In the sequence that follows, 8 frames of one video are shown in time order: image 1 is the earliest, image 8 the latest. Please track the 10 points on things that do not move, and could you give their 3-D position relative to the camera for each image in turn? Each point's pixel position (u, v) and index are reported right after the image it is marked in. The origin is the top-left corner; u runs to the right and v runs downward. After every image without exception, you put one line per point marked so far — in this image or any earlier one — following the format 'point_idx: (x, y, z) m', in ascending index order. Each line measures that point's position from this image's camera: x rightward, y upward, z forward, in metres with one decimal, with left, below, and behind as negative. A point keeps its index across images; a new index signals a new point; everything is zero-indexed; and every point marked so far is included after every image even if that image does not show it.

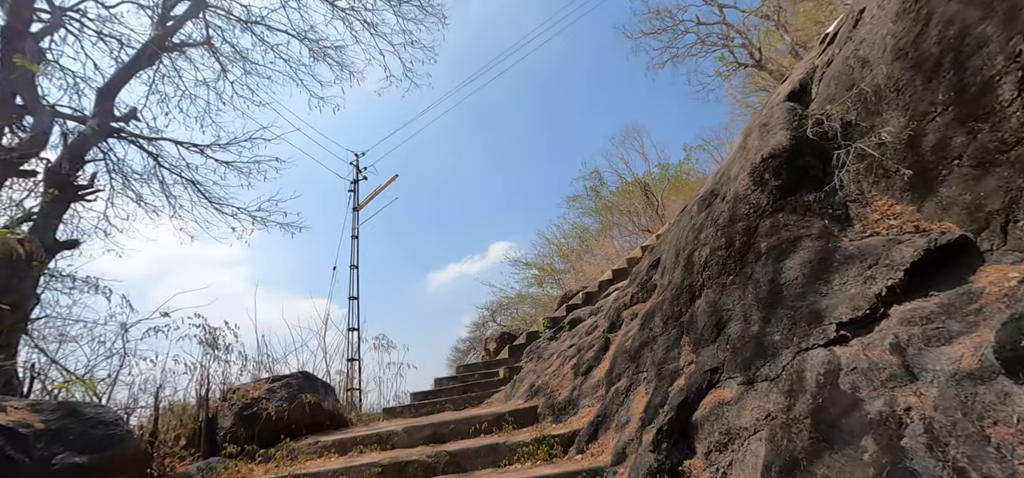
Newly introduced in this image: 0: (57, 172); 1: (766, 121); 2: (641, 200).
0: (-4.5, +0.7, +4.1) m
1: (+1.7, +0.8, +2.8) m
2: (+4.2, +1.3, +13.3) m
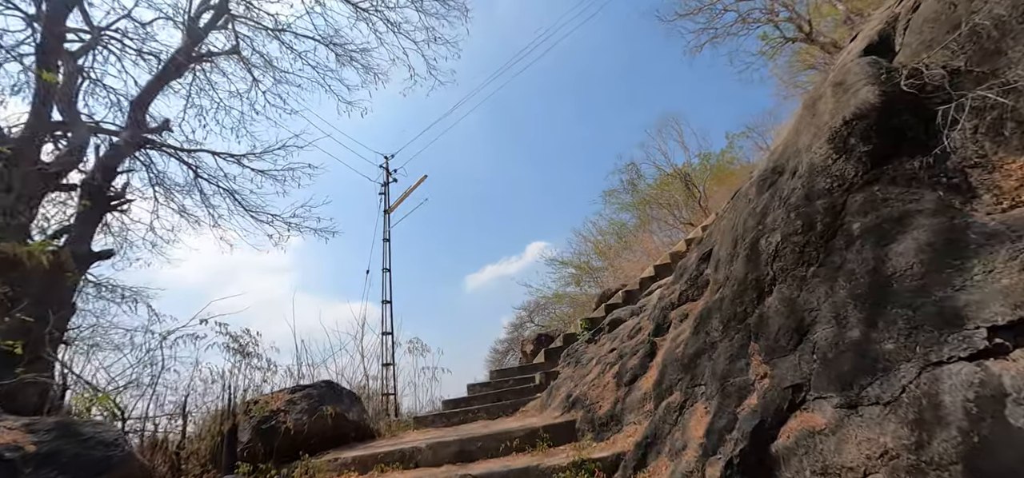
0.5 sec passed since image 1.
0: (-4.3, +0.6, +4.2) m
1: (+1.8, +0.9, +2.3) m
2: (+5.2, +1.5, +12.5) m
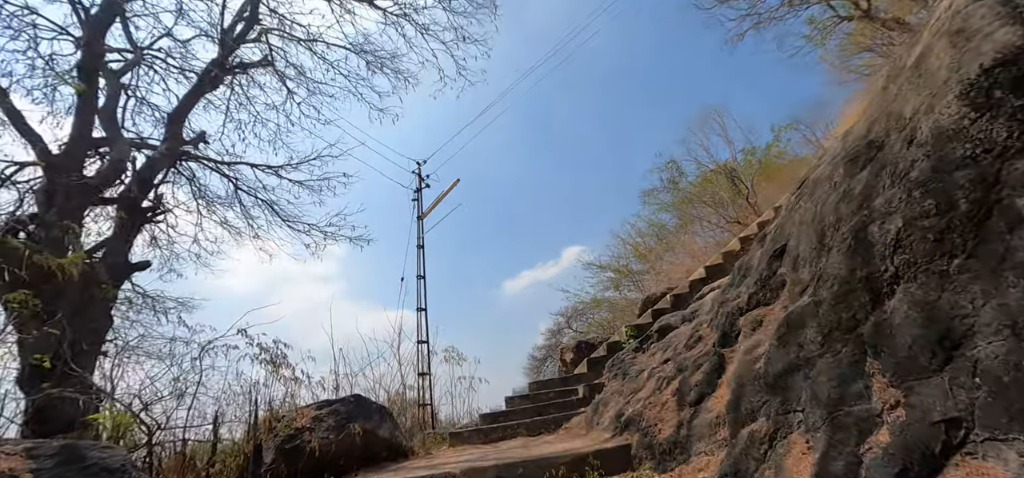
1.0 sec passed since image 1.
0: (-3.9, +0.5, +4.2) m
1: (+2.0, +1.0, +1.9) m
2: (+6.2, +1.5, +11.8) m
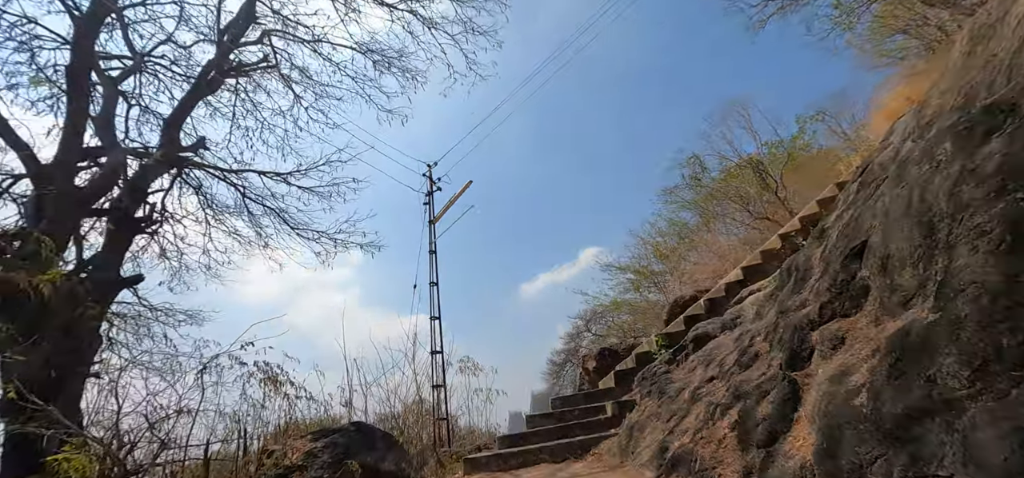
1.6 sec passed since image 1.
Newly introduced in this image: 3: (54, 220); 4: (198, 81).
0: (-3.8, +0.3, +4.0) m
1: (+2.1, +1.0, +1.4) m
2: (+6.6, +1.6, +11.2) m
3: (-4.2, +0.2, +3.8) m
4: (-3.8, +1.9, +4.9) m
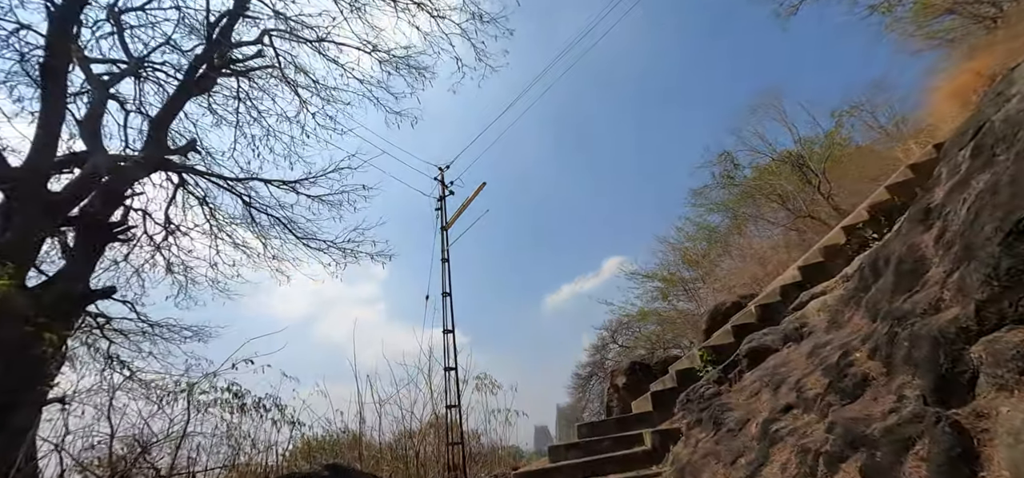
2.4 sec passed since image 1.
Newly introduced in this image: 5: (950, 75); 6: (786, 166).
0: (-3.7, +0.3, +3.6) m
1: (+2.0, +1.1, +0.7) m
2: (+7.0, +1.5, +10.3) m
3: (-4.1, +0.1, +3.4) m
4: (-3.6, +1.8, +4.6) m
5: (+8.3, +3.2, +7.9) m
6: (+6.9, +1.9, +10.5) m
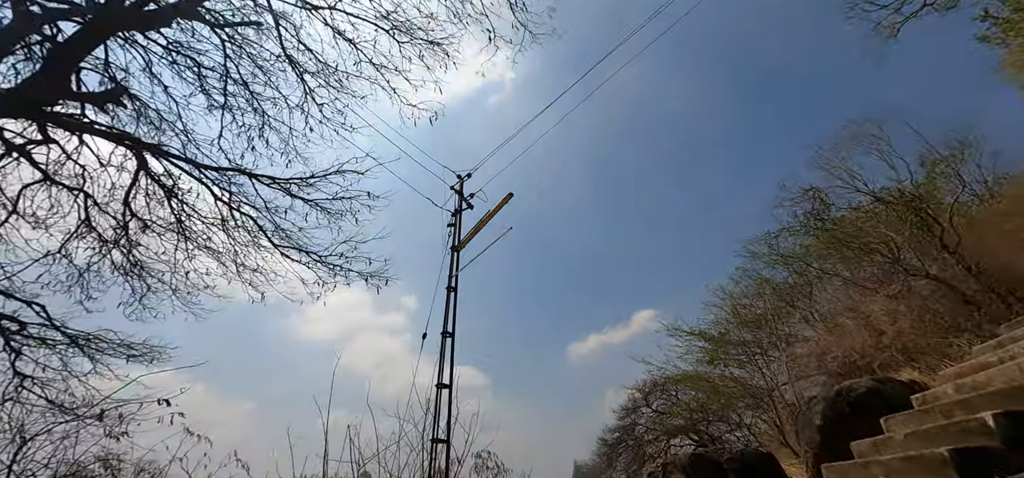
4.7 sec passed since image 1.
0: (-3.5, +0.5, +2.2) m
1: (+2.0, +1.2, -1.0) m
2: (+7.7, +0.3, +8.2) m
3: (-4.0, +0.4, +2.1) m
4: (-3.3, +1.9, +3.4) m
5: (+9.0, +2.0, +5.8) m
6: (+7.7, +0.6, +8.4) m
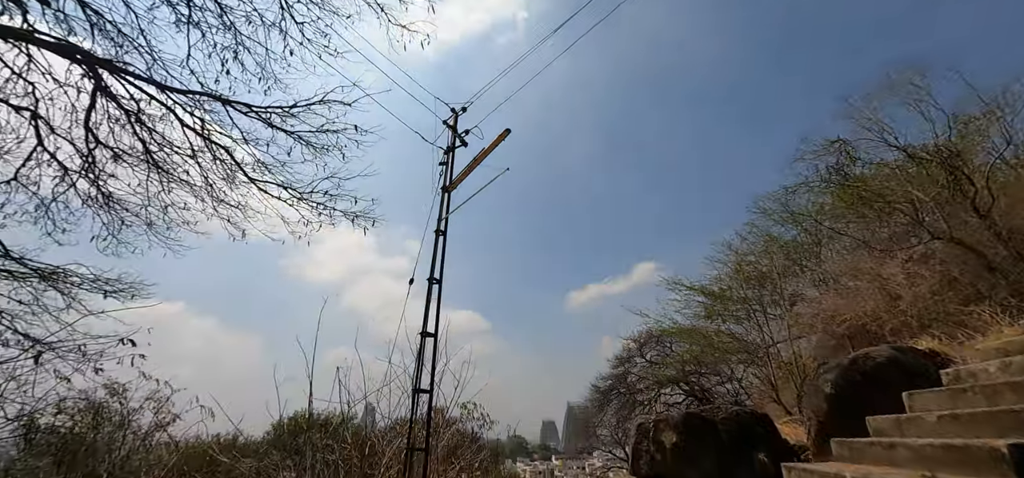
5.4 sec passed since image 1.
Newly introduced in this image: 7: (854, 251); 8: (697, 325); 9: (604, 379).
0: (-3.6, +0.9, +1.7) m
1: (+1.9, +1.0, -1.6) m
2: (+7.7, +1.0, +7.6) m
3: (-4.0, +0.8, +1.6) m
4: (-3.3, +2.5, +2.7) m
5: (+9.0, +2.4, +5.0) m
6: (+7.7, +1.3, +7.8) m
7: (+7.1, -0.2, +8.5) m
8: (+6.2, -2.9, +13.7) m
9: (+4.3, -6.5, +19.2) m
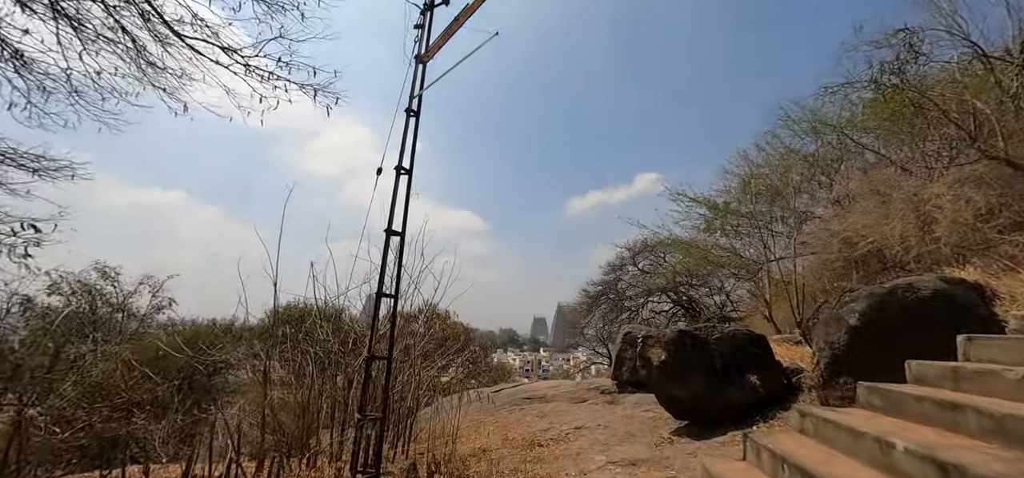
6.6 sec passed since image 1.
0: (-3.6, +1.4, +0.7) m
1: (+1.8, +0.5, -2.5) m
2: (+7.6, +2.3, +6.4) m
3: (-4.1, +1.3, +0.6) m
4: (-3.3, +3.1, +1.3) m
5: (+9.0, +3.1, +3.7) m
6: (+7.6, +2.7, +6.6) m
7: (+7.0, +1.3, +7.6) m
8: (+6.0, 0.0, +13.3) m
9: (+4.0, -2.2, +19.5) m
